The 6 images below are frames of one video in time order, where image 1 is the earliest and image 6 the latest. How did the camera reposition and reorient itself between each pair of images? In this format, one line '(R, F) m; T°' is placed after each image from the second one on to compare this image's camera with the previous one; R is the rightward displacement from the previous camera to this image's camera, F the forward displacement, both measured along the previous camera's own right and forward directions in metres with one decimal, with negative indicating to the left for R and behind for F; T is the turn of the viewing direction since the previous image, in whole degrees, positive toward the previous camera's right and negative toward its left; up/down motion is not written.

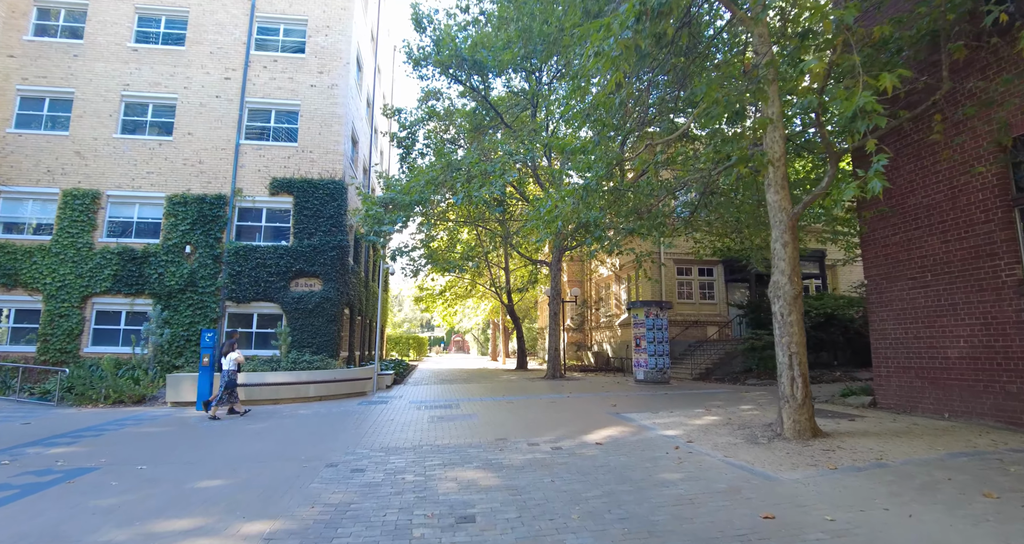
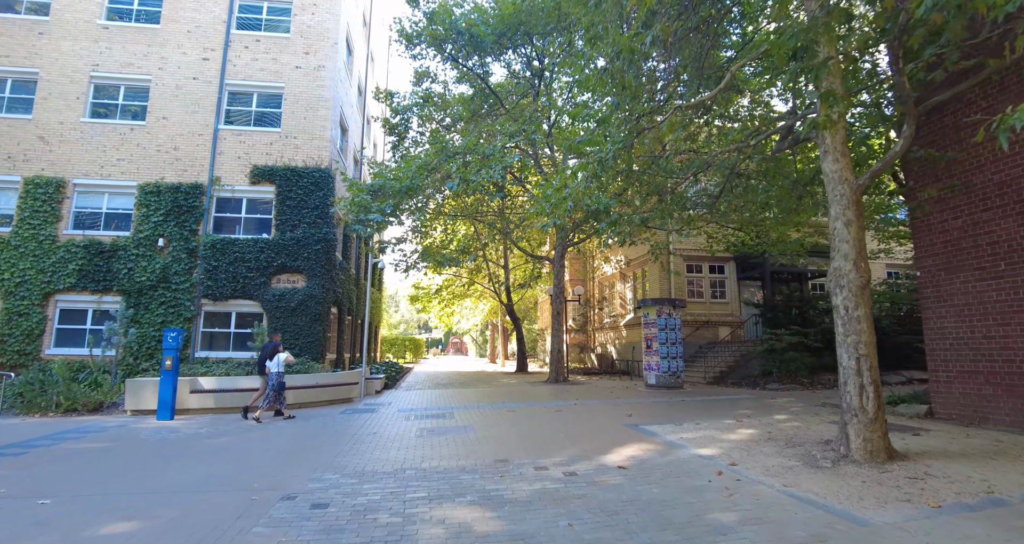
(0.0, +1.2) m; 0°
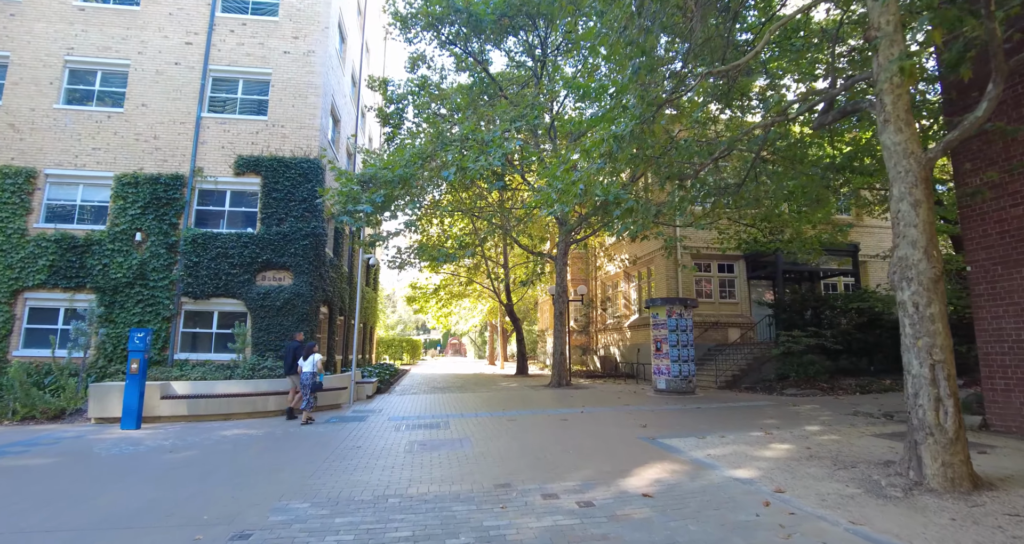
(0.0, +0.9) m; 0°
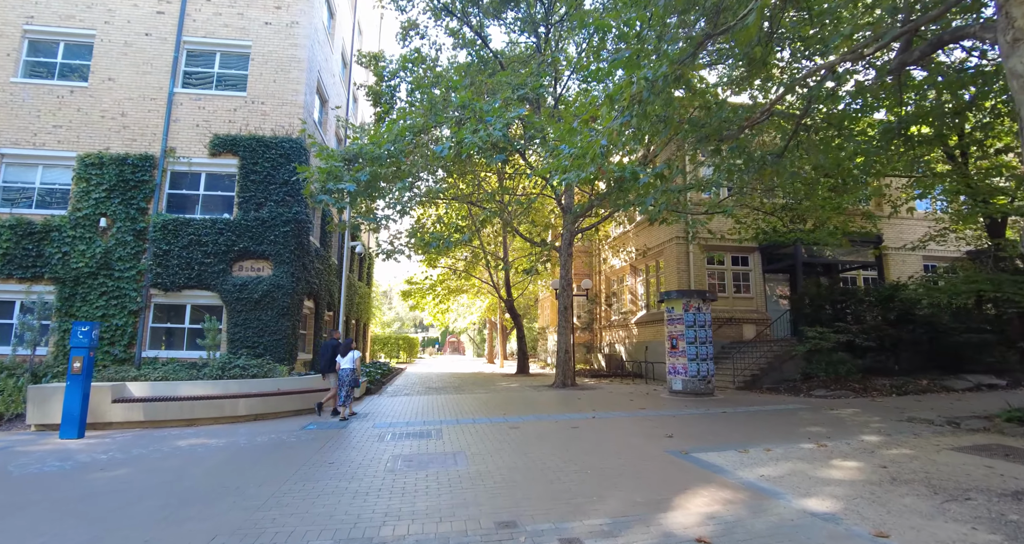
(-0.1, +1.2) m; 0°
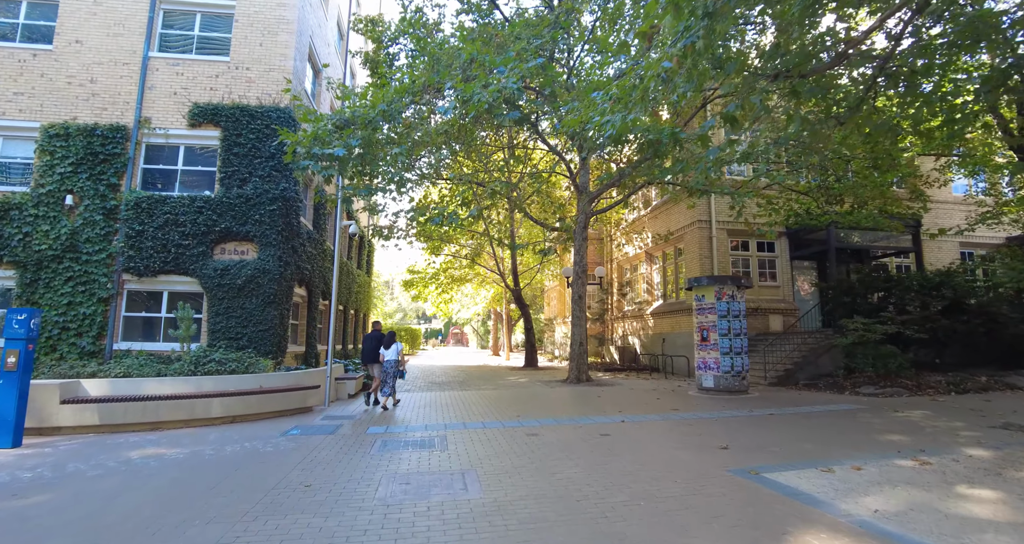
(-0.2, +1.3) m; 0°
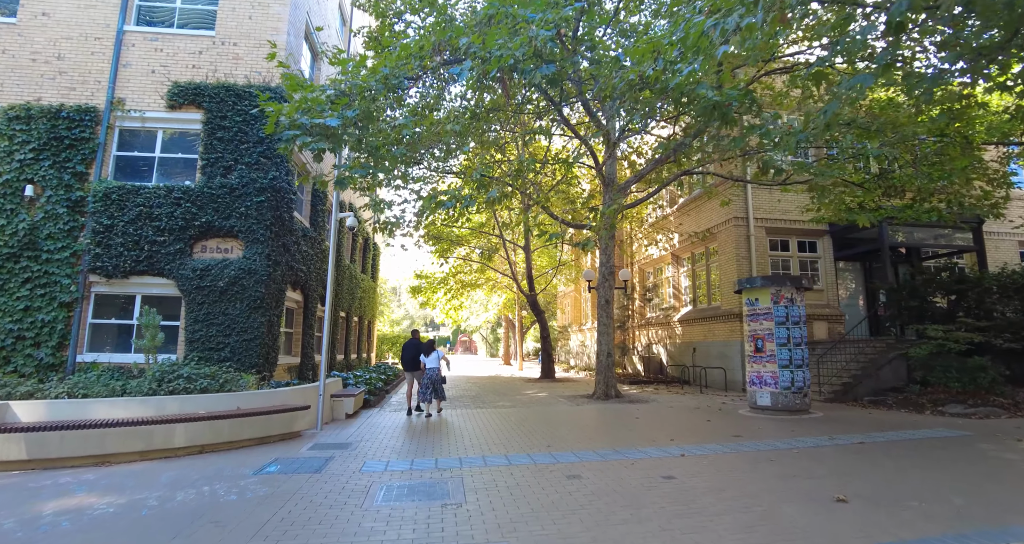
(-0.3, +1.5) m; -1°
